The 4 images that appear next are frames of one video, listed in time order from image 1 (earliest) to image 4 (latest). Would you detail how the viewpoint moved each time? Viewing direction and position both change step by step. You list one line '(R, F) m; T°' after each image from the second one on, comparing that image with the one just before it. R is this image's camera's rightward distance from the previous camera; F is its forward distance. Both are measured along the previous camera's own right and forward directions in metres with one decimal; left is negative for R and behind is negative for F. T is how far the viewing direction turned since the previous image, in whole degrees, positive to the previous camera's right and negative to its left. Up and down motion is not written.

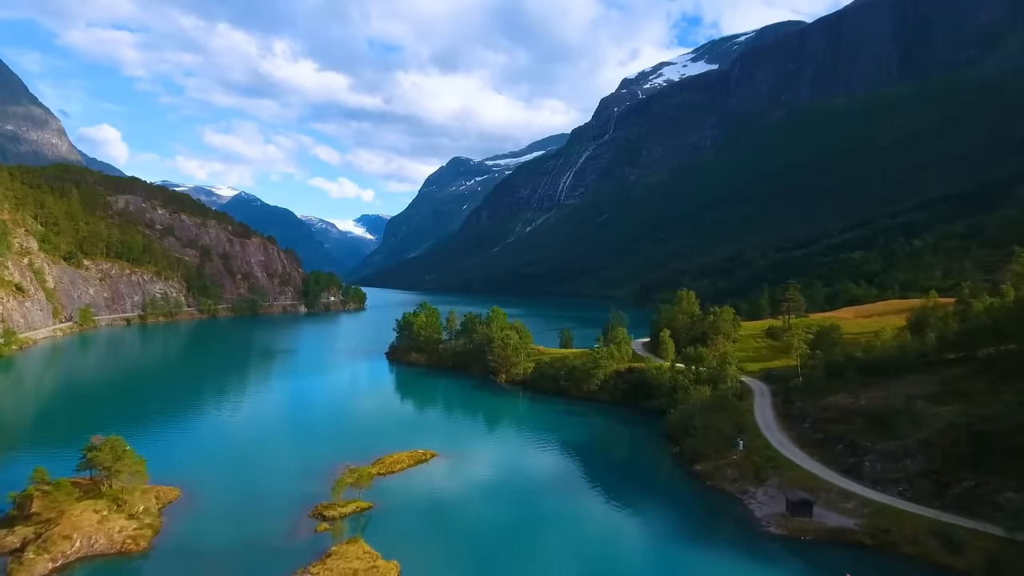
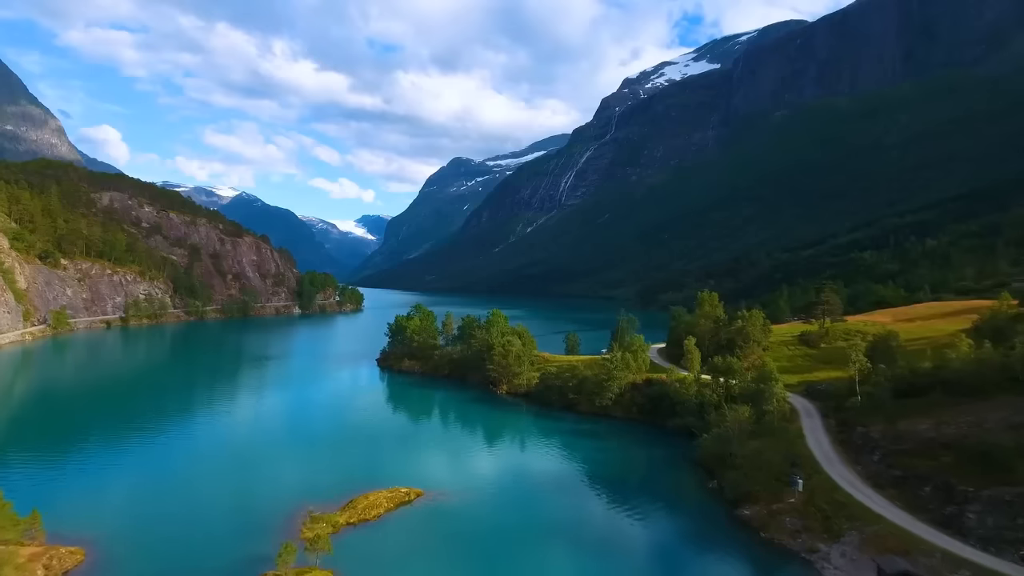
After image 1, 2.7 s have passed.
(-0.2, +9.5) m; 0°
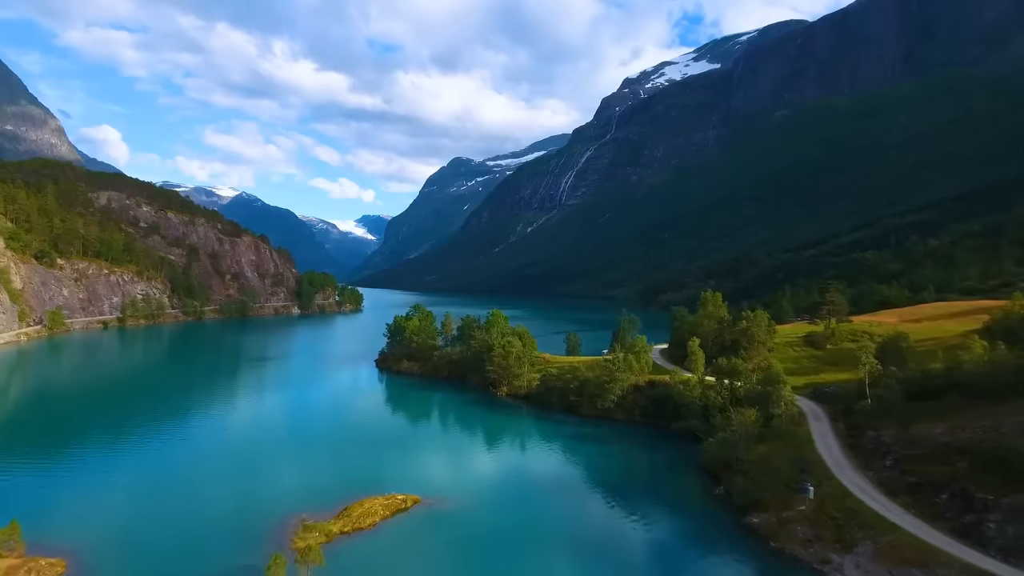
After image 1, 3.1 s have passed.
(0.0, +1.4) m; 0°
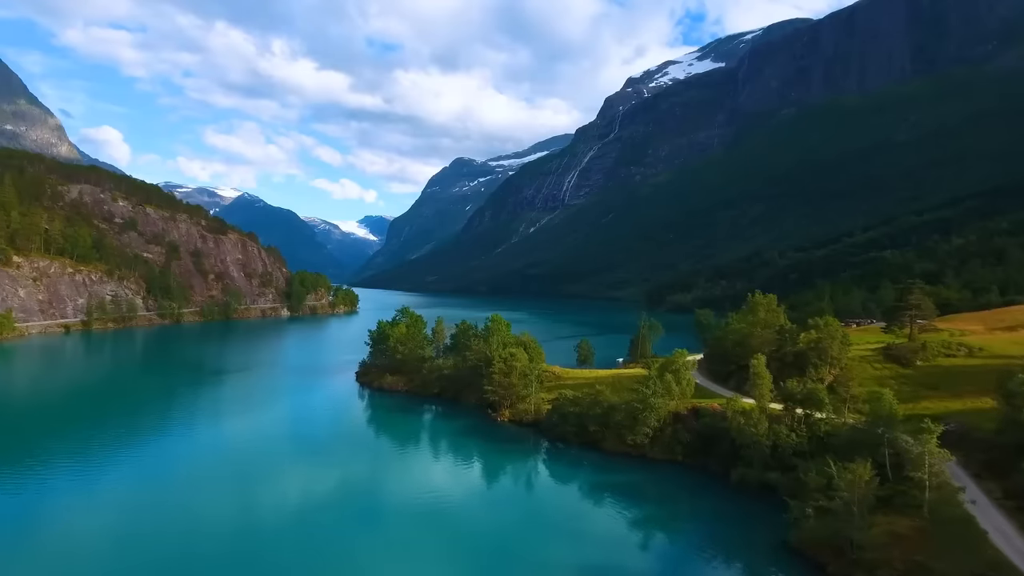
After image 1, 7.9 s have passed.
(-0.2, +15.6) m; 0°
